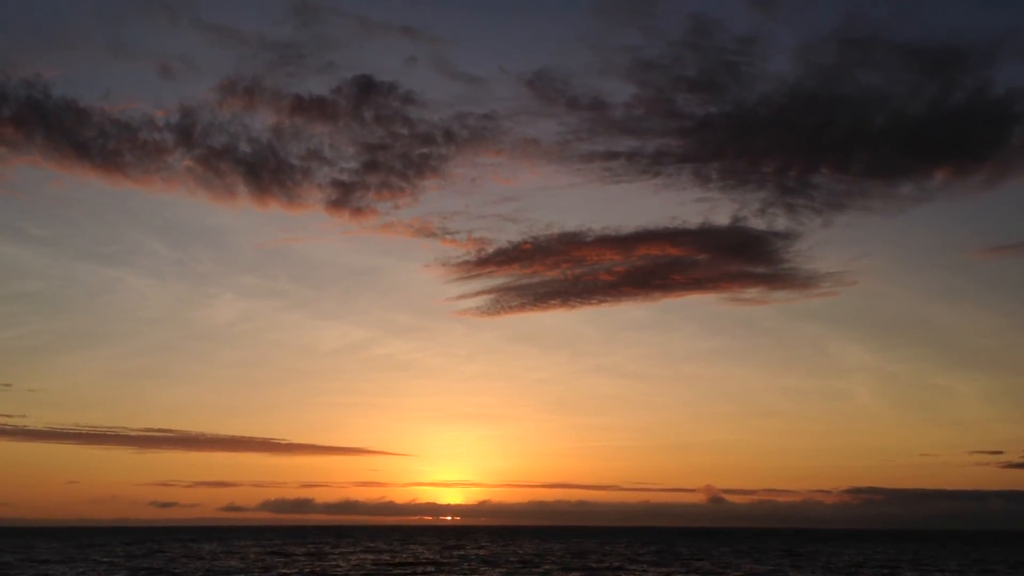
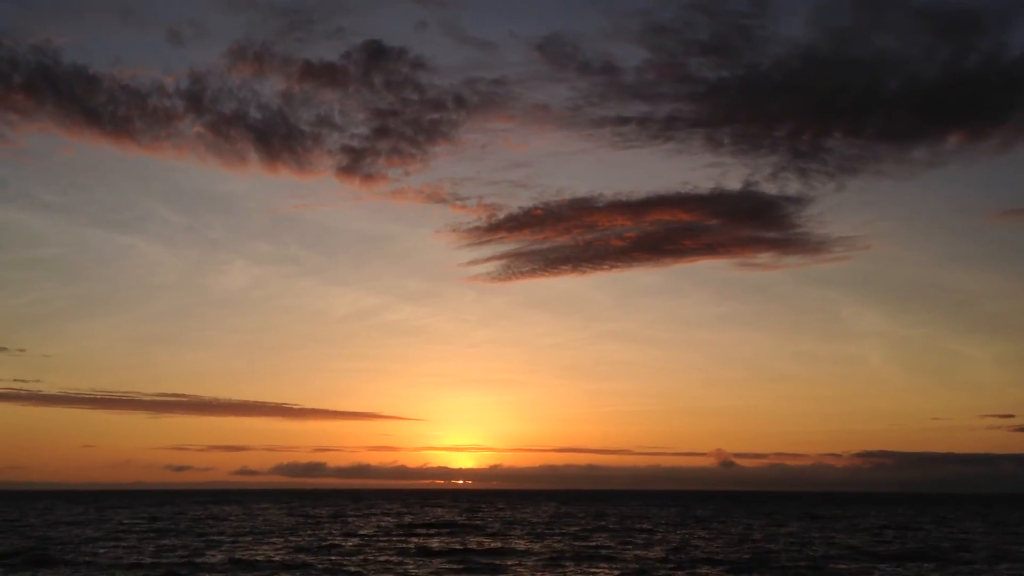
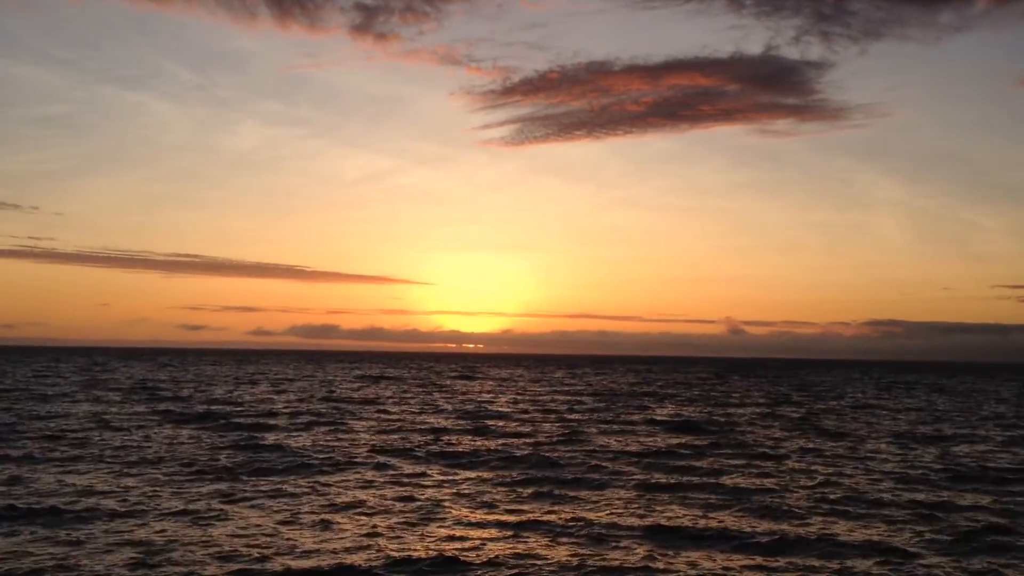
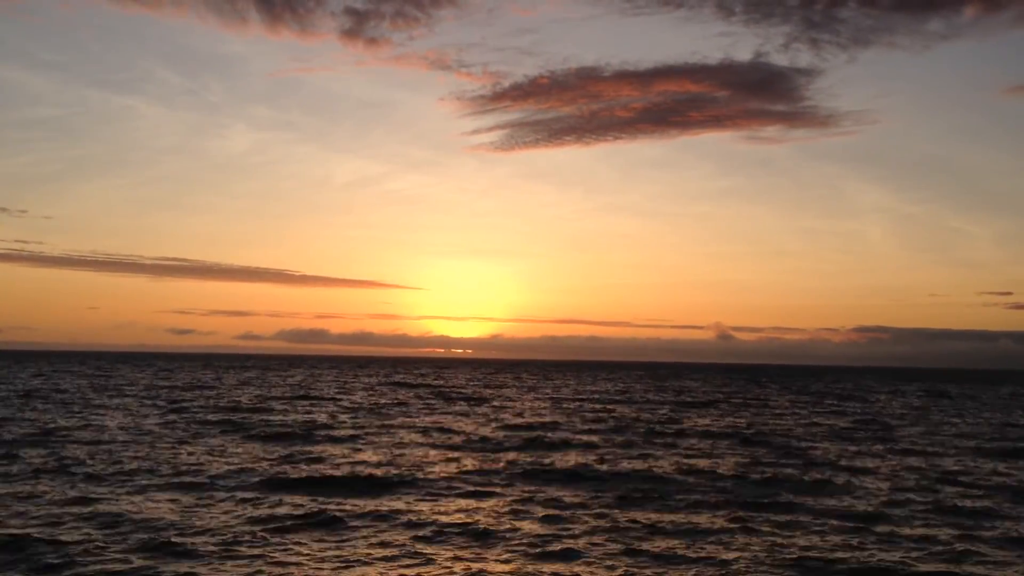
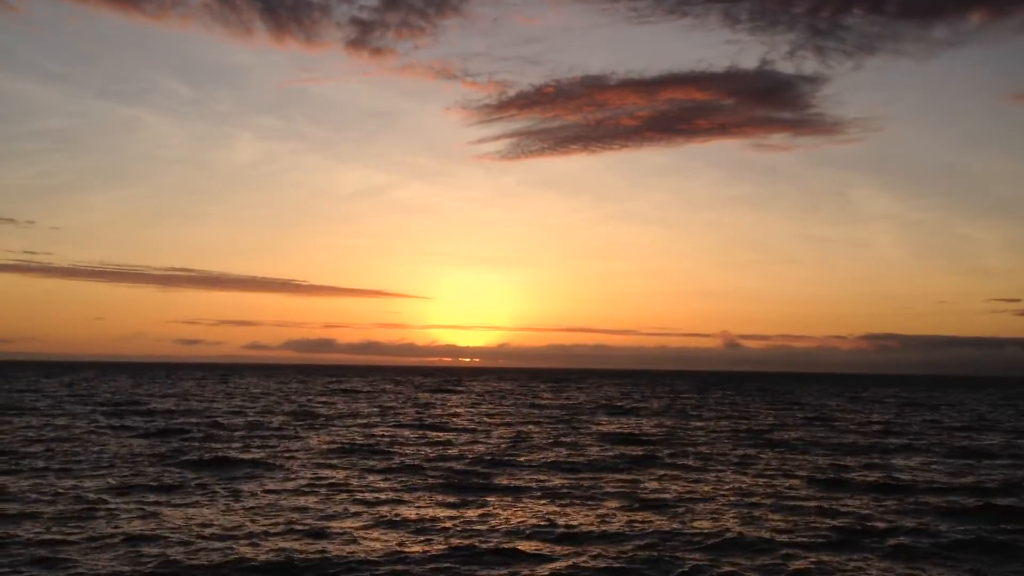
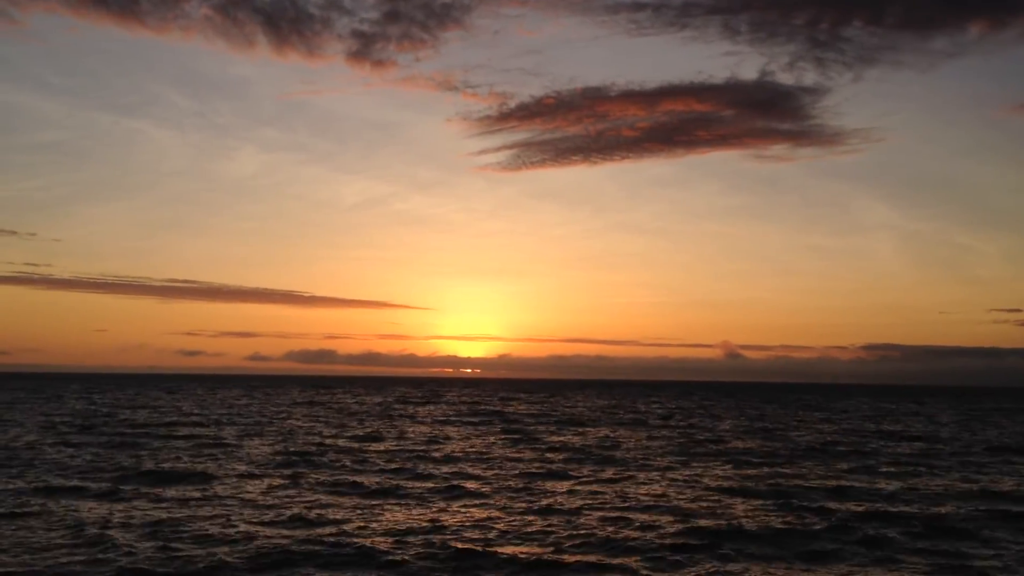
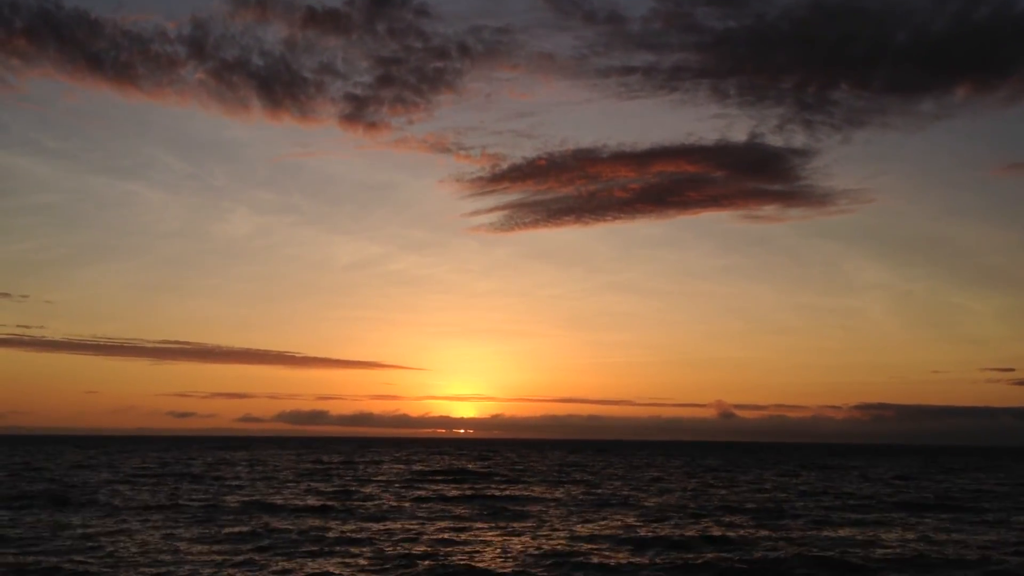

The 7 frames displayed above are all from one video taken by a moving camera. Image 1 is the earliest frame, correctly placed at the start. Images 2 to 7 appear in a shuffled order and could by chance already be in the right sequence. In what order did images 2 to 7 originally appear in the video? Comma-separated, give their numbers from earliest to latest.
2, 7, 6, 5, 3, 4
